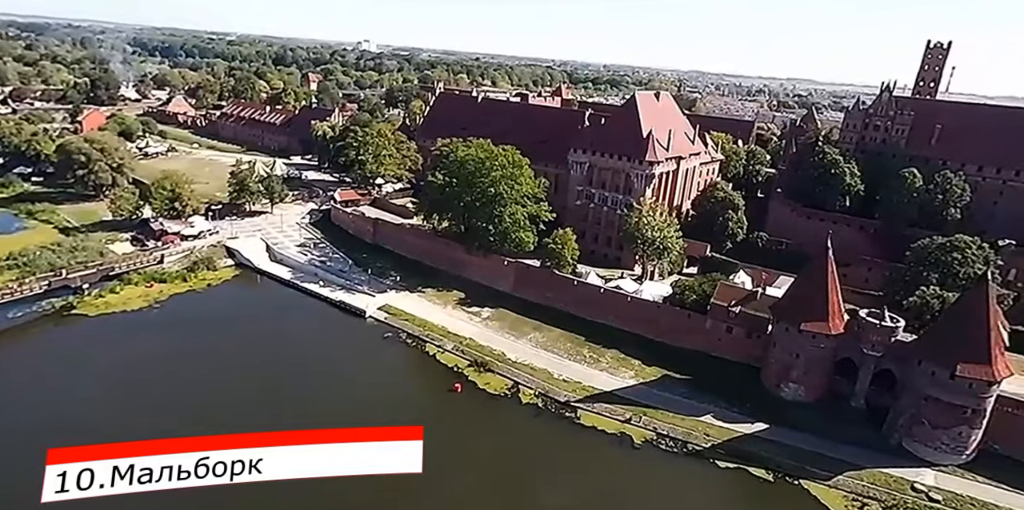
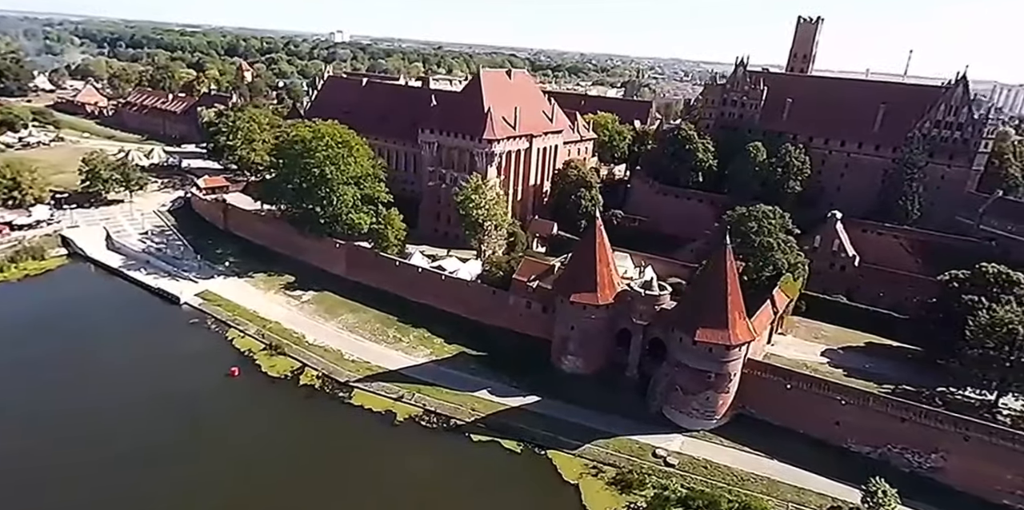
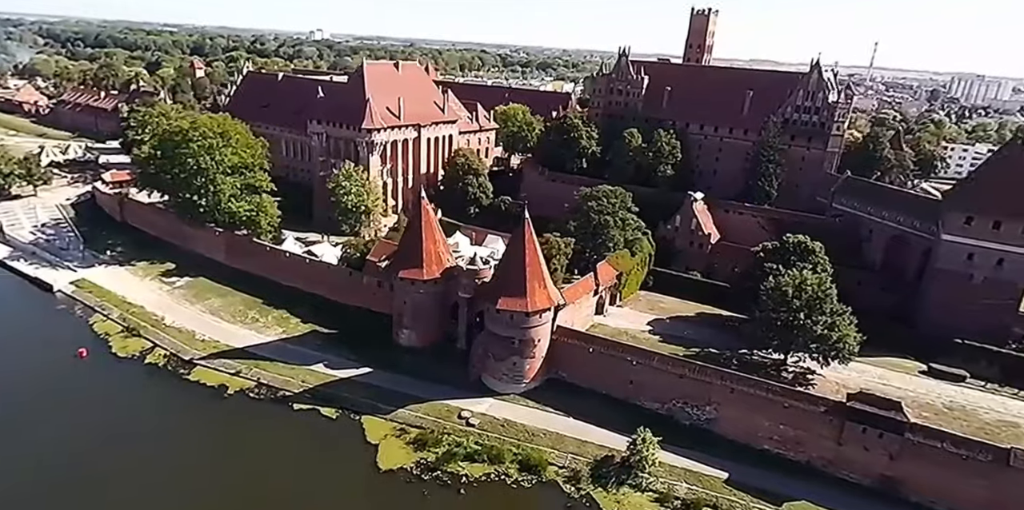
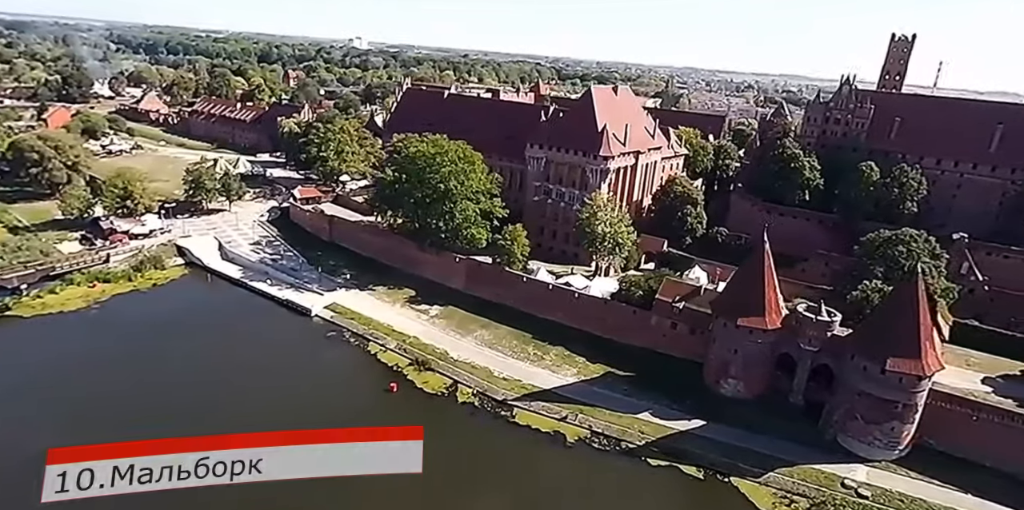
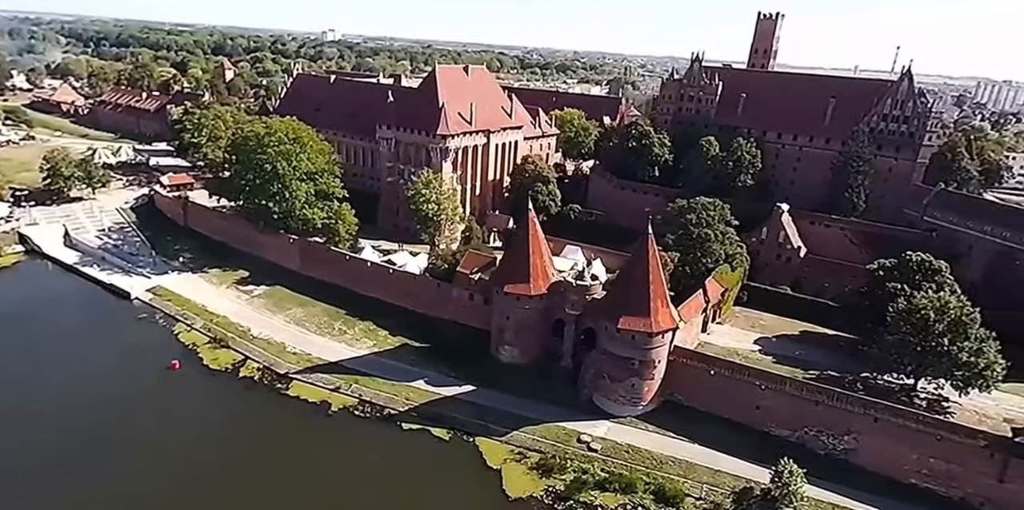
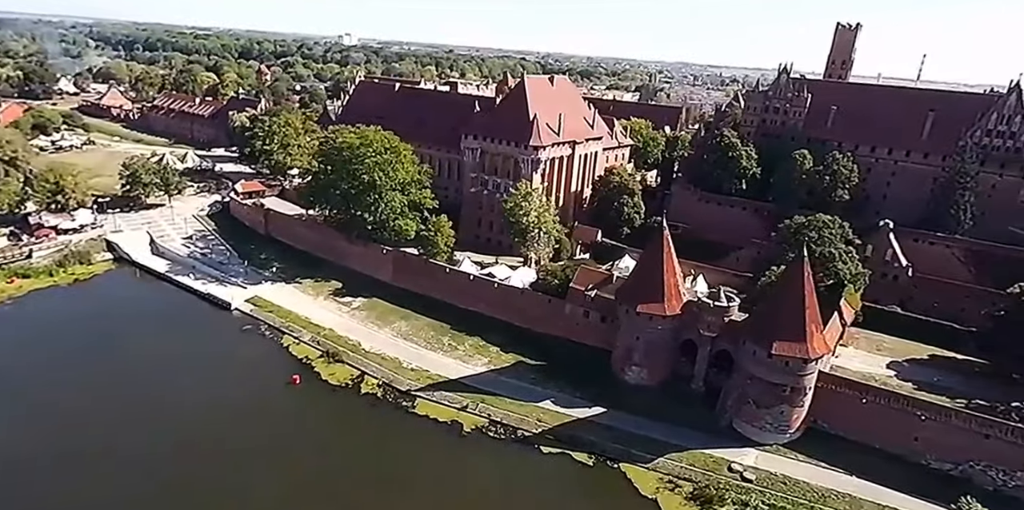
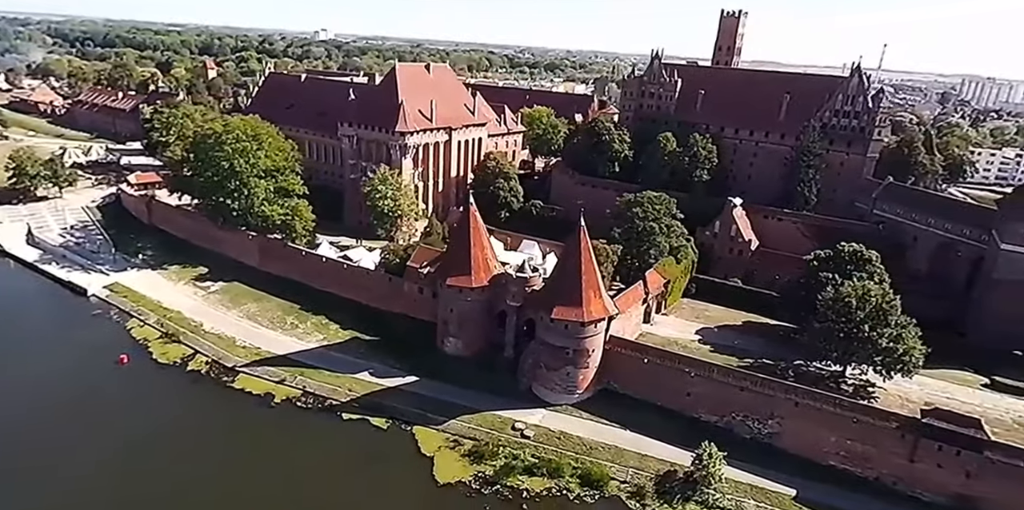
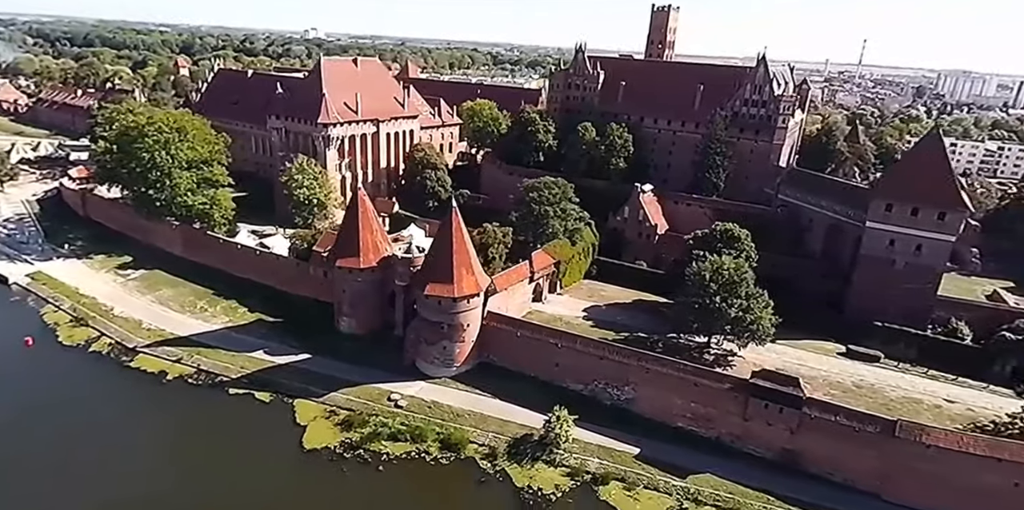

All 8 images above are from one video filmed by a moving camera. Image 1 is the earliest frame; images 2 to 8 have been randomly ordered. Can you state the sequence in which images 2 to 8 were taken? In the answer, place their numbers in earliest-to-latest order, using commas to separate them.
4, 6, 2, 5, 7, 3, 8
